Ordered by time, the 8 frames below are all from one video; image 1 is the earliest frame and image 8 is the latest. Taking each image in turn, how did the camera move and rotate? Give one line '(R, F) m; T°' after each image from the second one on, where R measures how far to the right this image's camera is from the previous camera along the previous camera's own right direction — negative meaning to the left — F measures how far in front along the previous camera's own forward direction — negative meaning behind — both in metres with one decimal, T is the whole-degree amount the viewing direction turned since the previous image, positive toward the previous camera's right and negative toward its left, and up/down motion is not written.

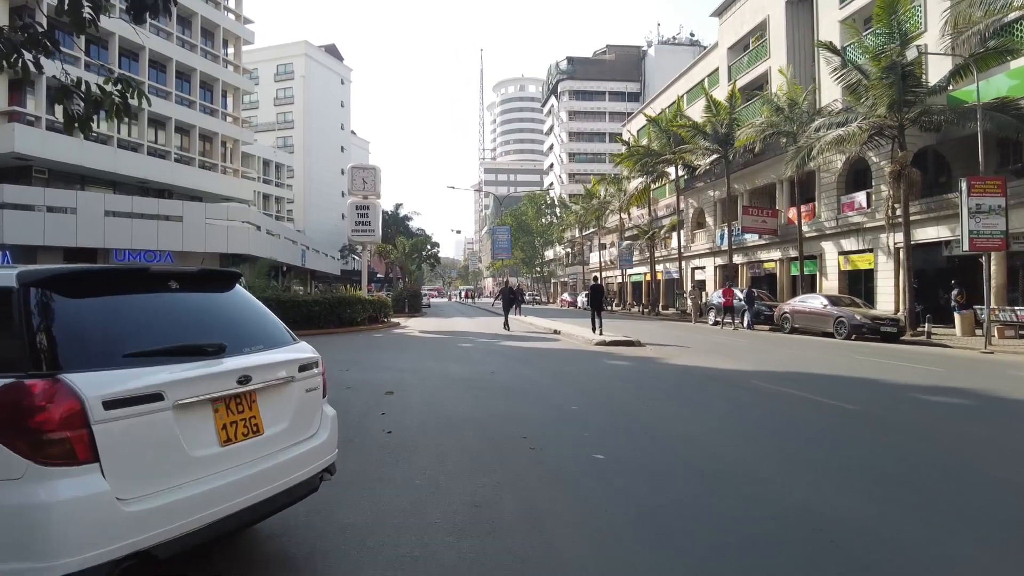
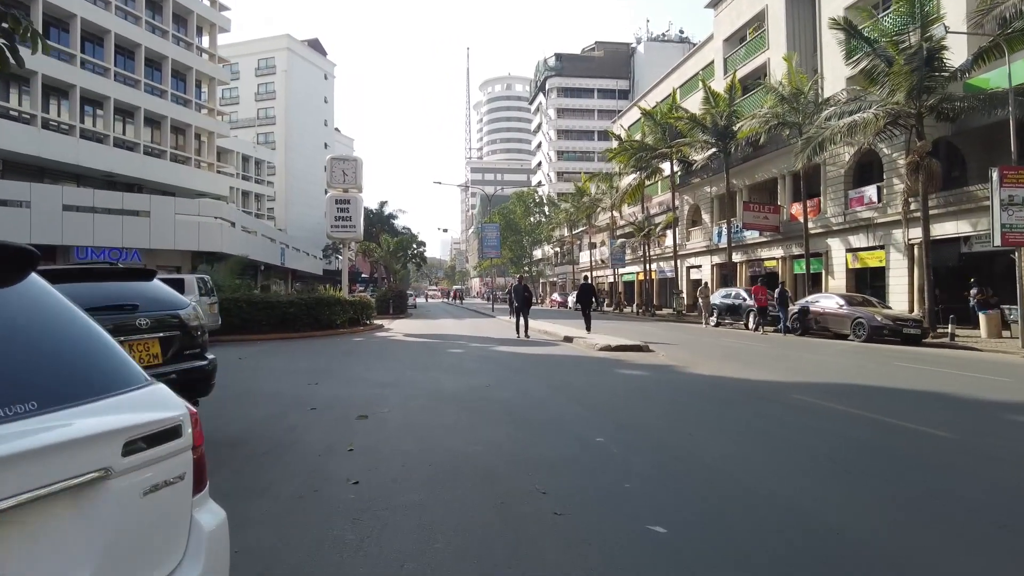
(-0.2, +1.5) m; +1°
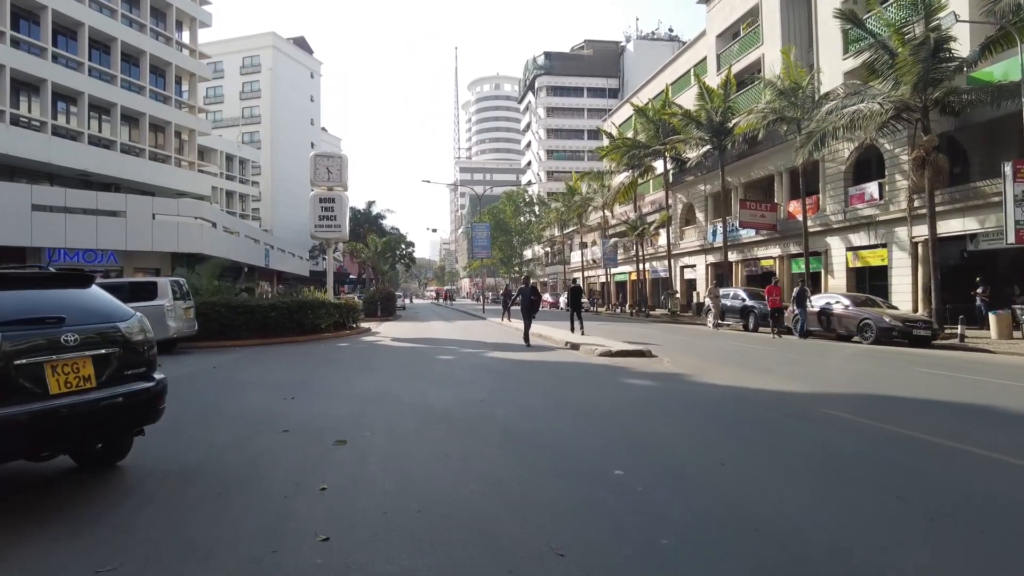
(-0.1, +0.8) m; +1°
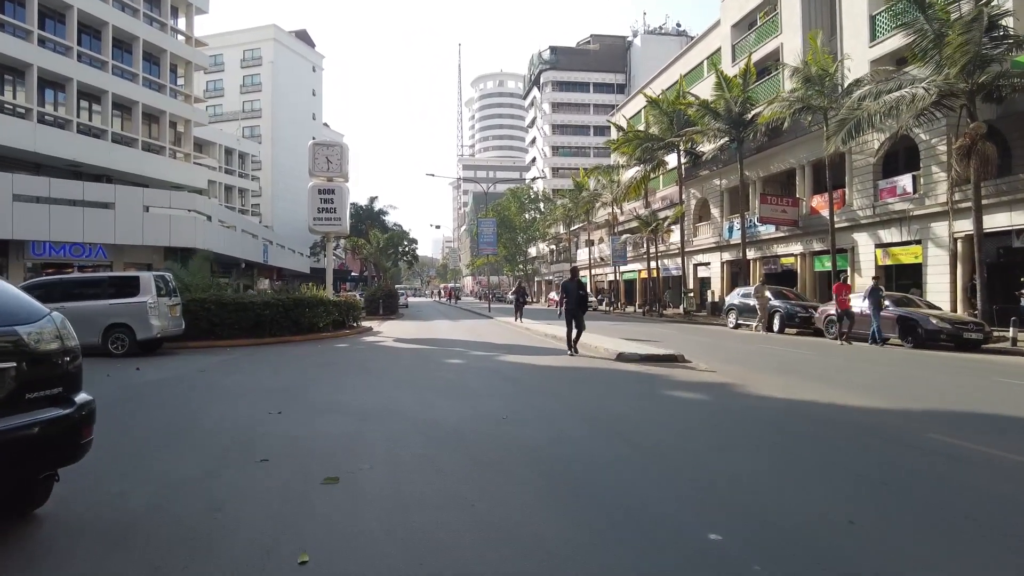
(-0.3, +1.3) m; 0°
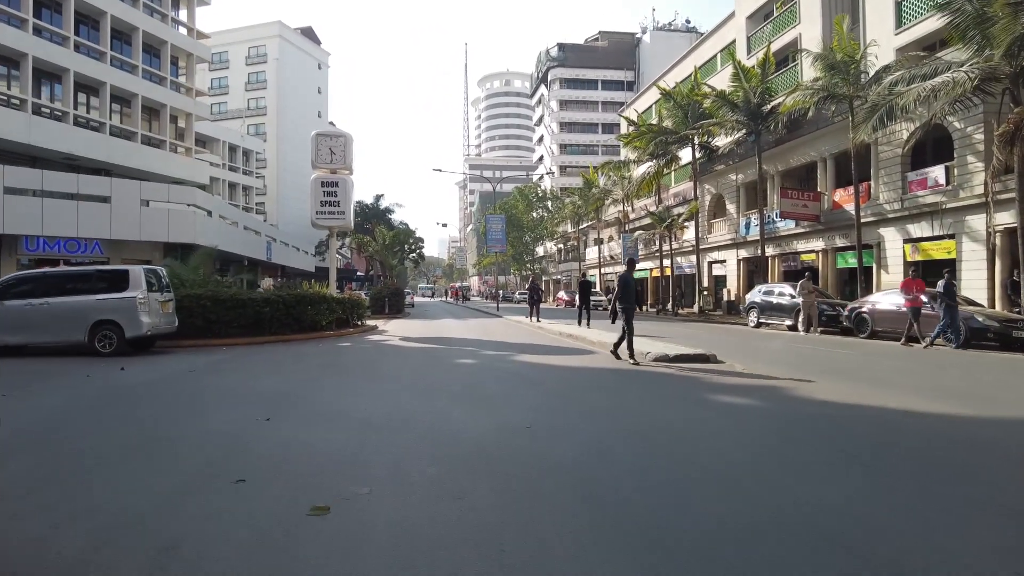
(-0.2, +0.9) m; -1°
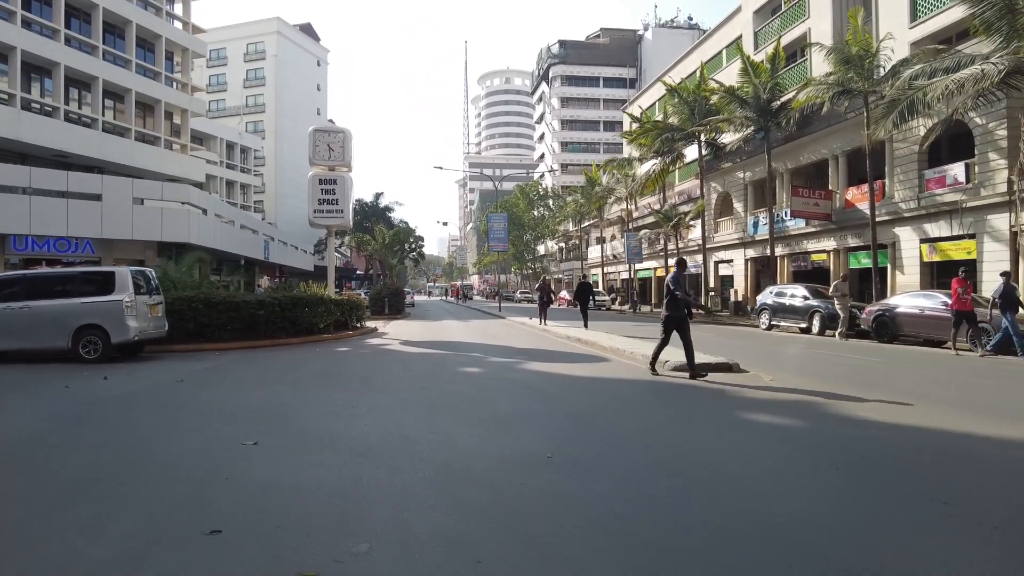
(-0.2, +0.7) m; 0°
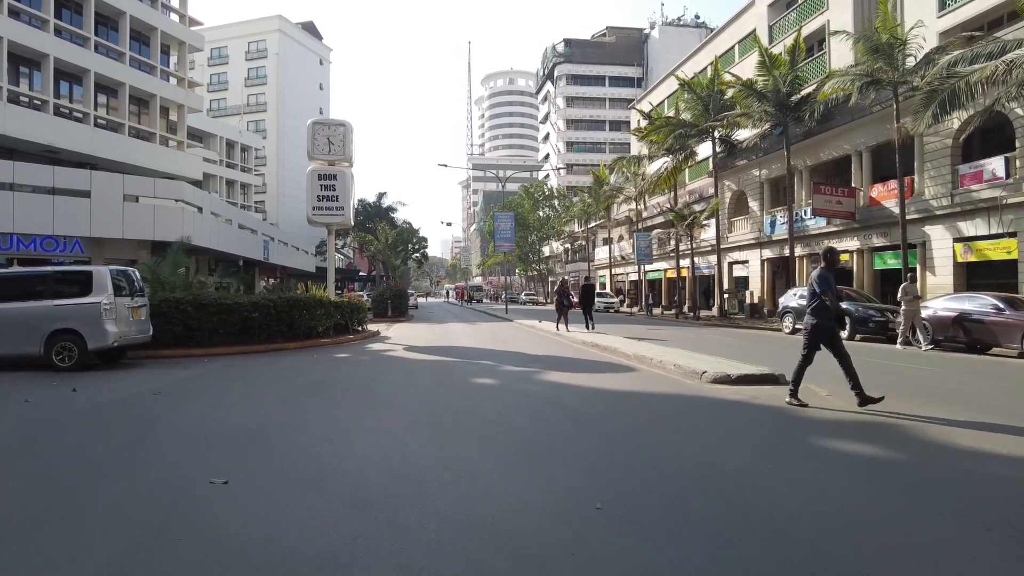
(-0.2, +1.1) m; 0°
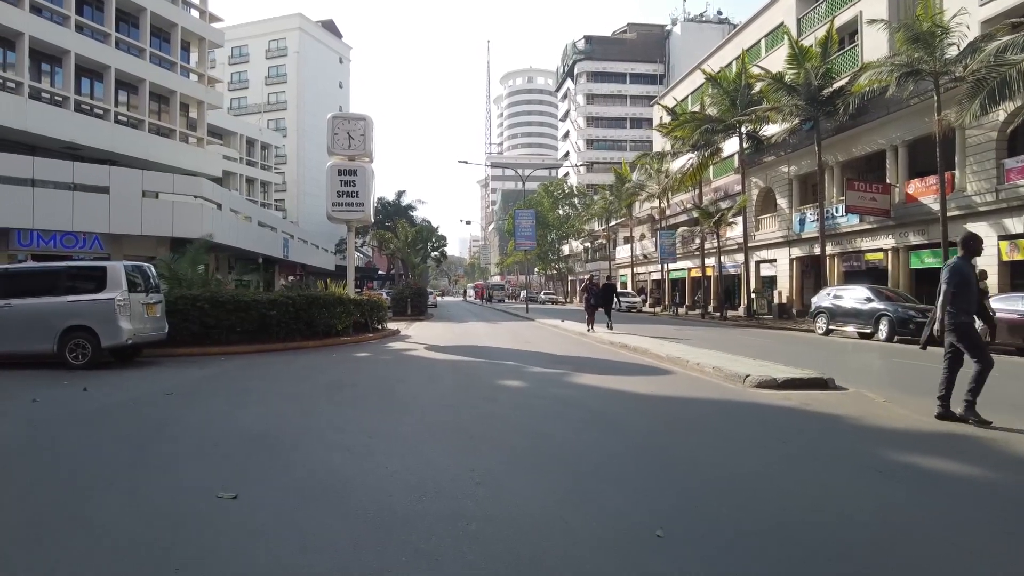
(-0.2, +0.5) m; -2°
